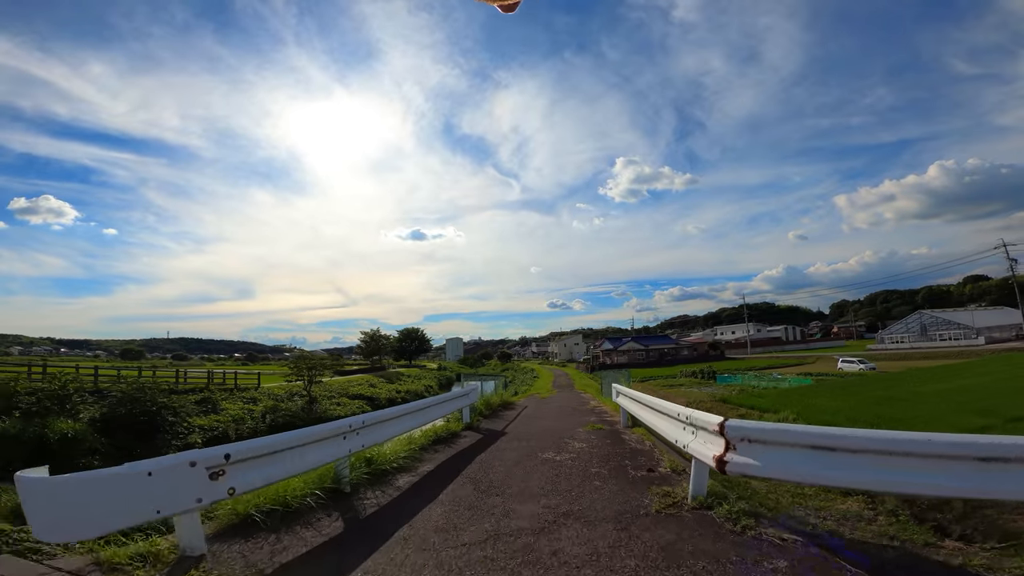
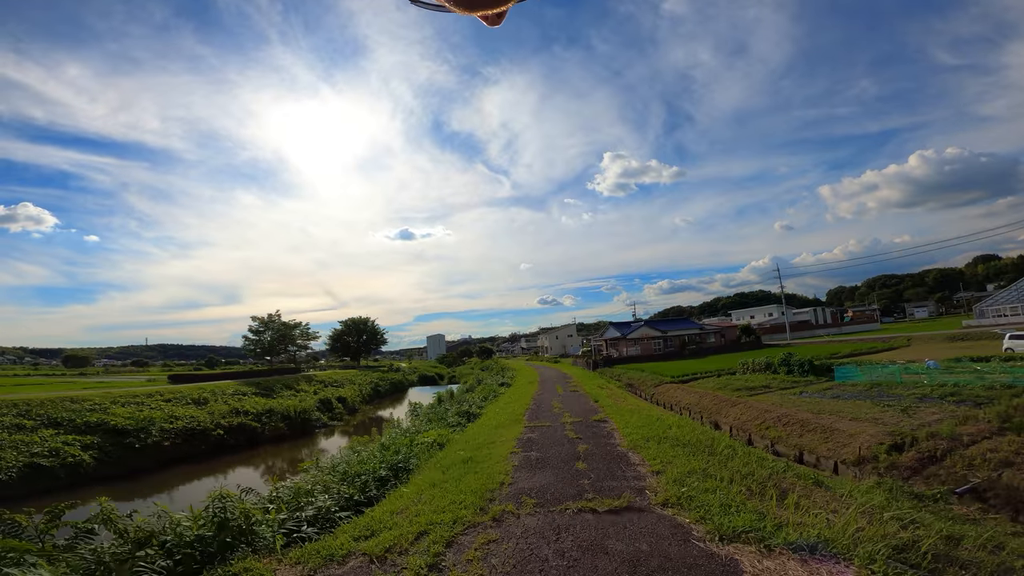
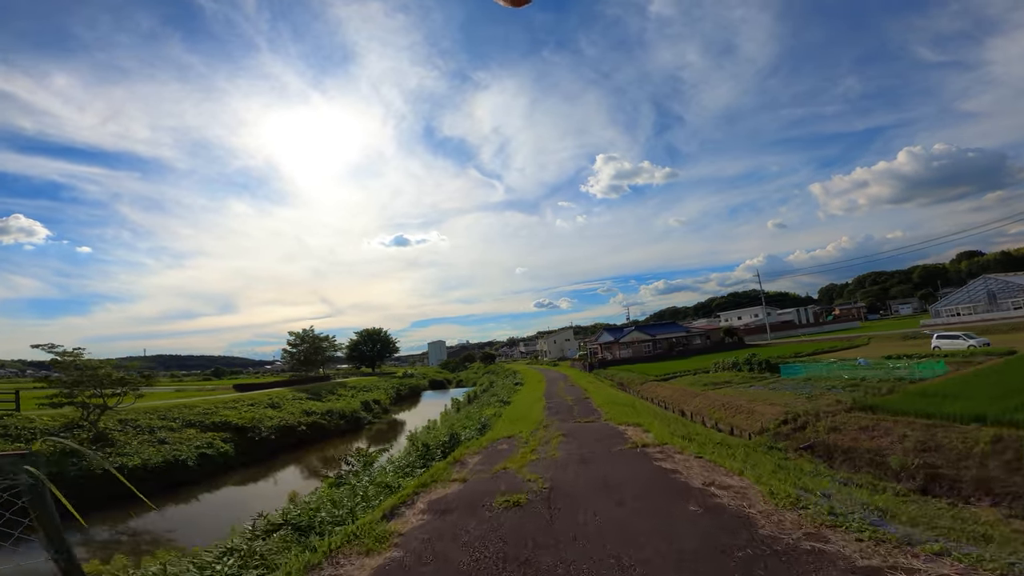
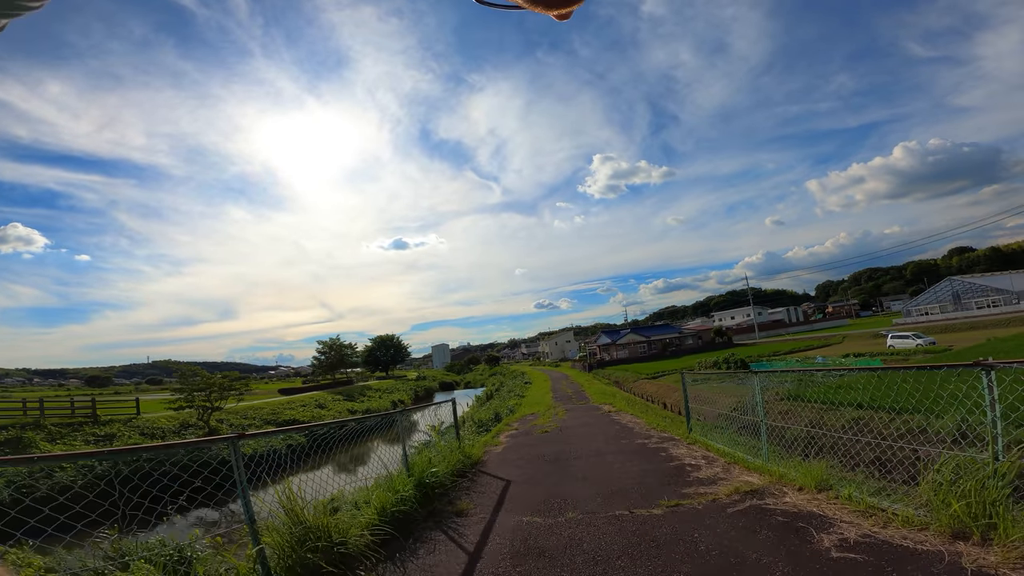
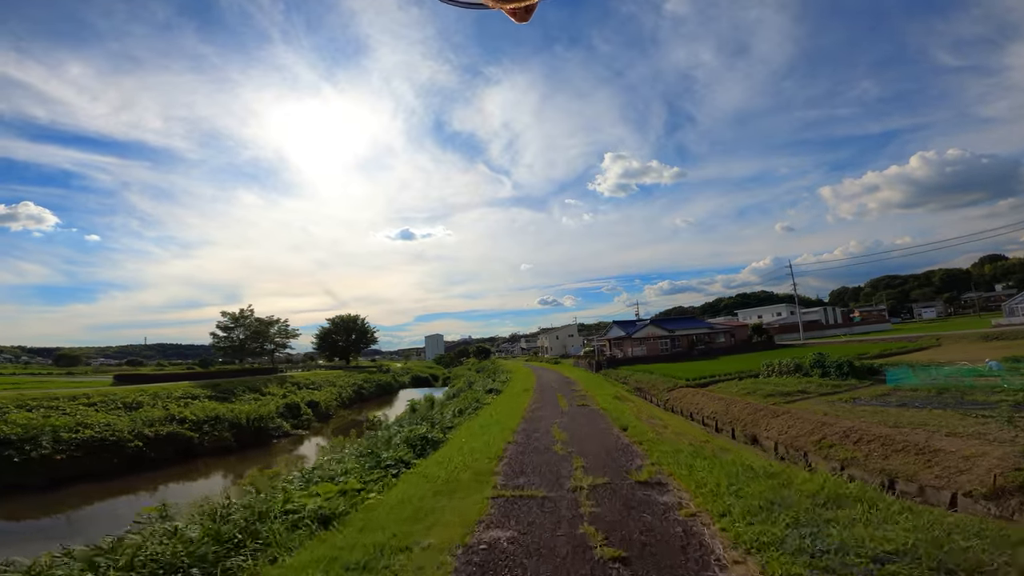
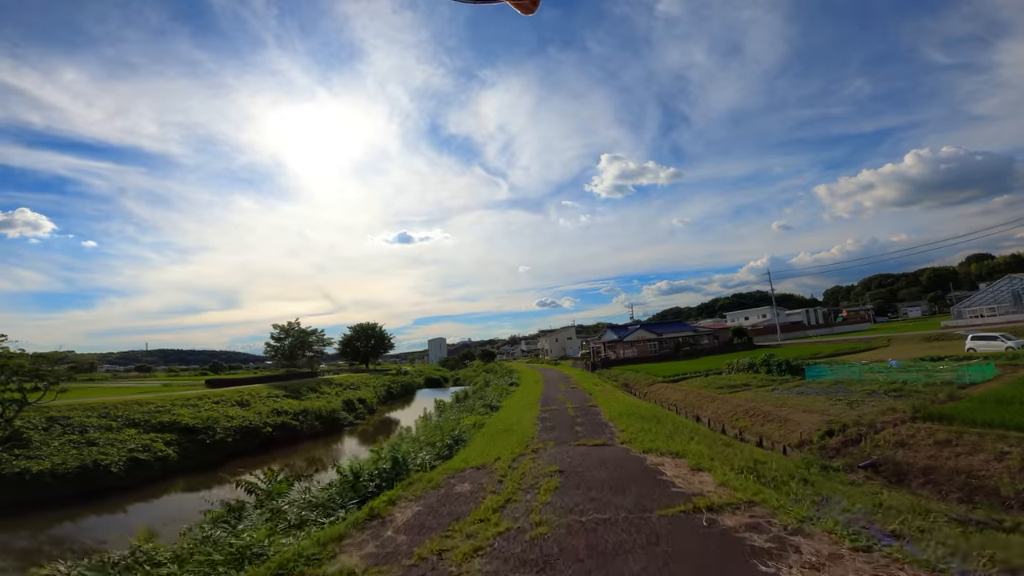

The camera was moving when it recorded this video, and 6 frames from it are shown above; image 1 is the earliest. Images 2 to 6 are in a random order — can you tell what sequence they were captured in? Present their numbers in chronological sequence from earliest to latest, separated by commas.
4, 3, 6, 2, 5
